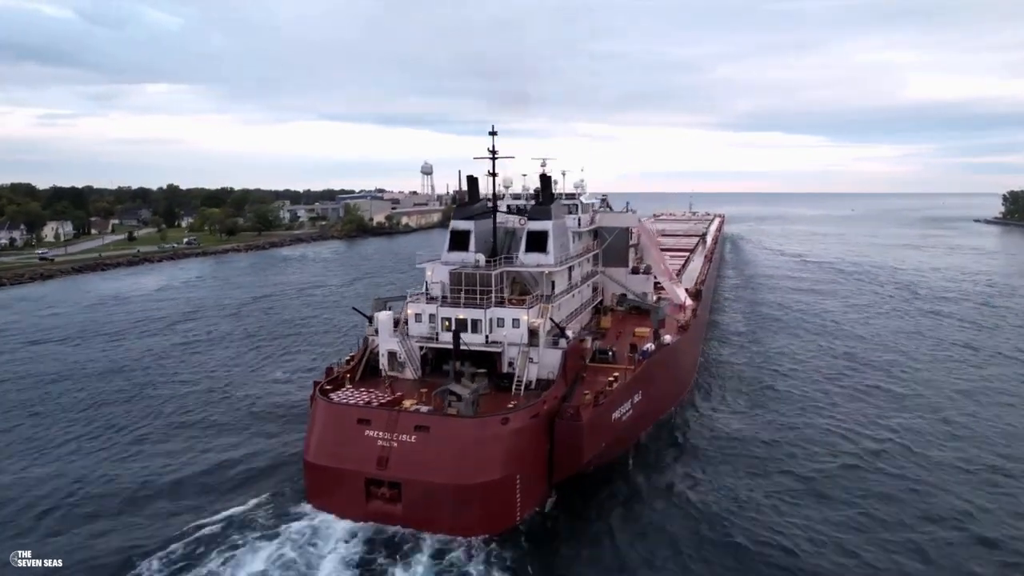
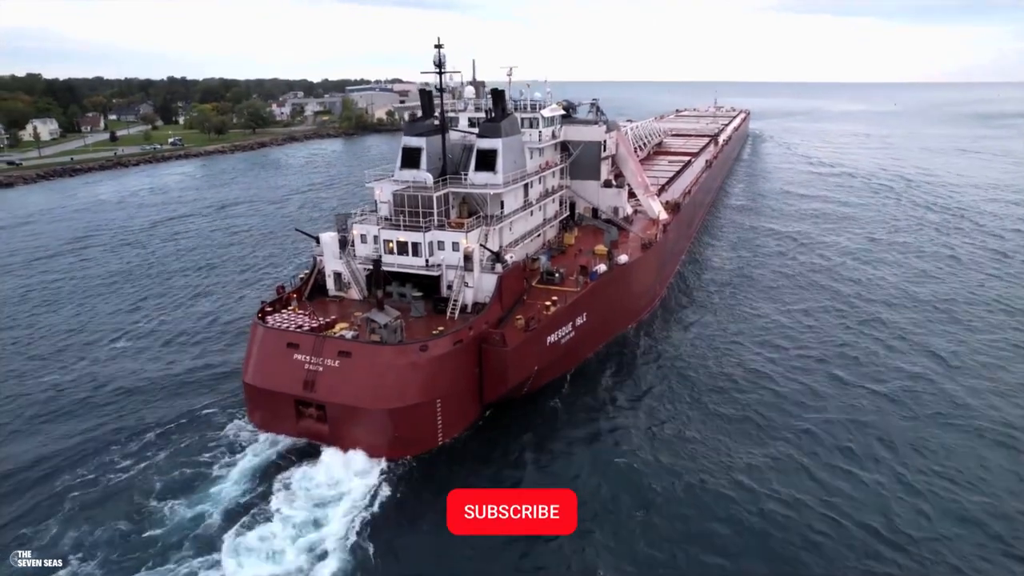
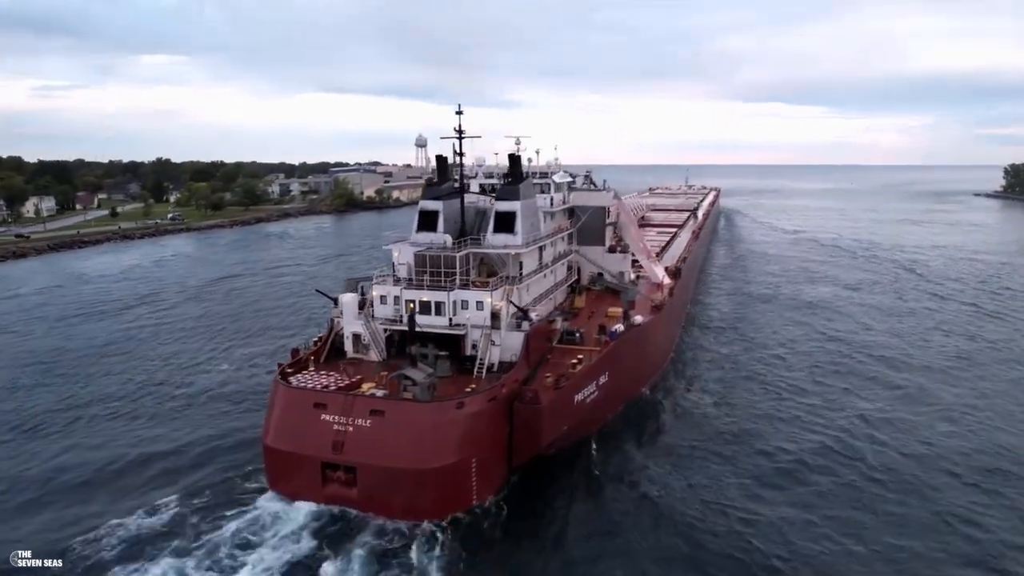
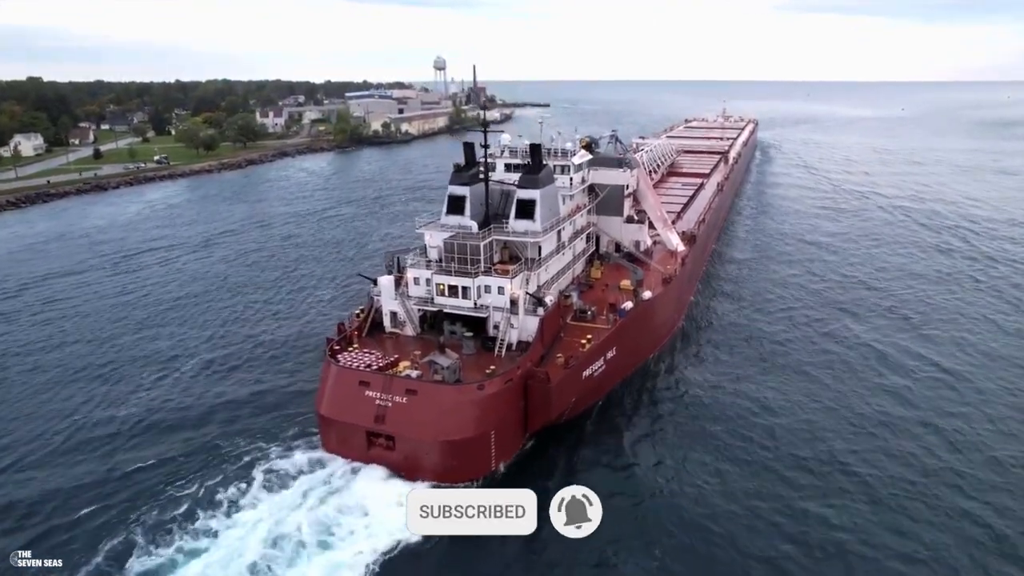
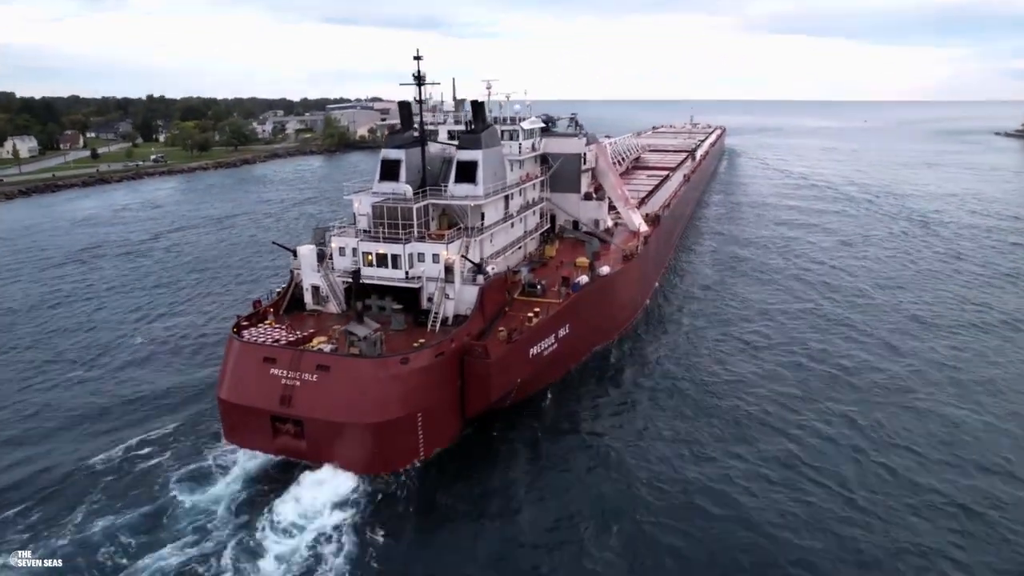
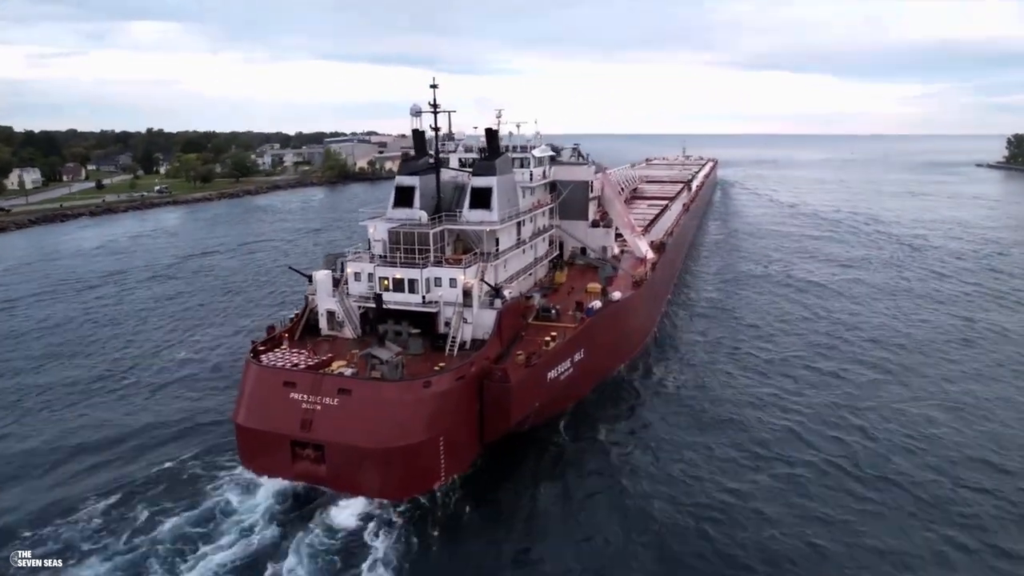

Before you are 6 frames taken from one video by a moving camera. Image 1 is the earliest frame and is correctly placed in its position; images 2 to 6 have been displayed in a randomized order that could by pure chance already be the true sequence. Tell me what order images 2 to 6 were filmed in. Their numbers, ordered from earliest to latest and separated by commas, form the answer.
3, 6, 5, 2, 4
